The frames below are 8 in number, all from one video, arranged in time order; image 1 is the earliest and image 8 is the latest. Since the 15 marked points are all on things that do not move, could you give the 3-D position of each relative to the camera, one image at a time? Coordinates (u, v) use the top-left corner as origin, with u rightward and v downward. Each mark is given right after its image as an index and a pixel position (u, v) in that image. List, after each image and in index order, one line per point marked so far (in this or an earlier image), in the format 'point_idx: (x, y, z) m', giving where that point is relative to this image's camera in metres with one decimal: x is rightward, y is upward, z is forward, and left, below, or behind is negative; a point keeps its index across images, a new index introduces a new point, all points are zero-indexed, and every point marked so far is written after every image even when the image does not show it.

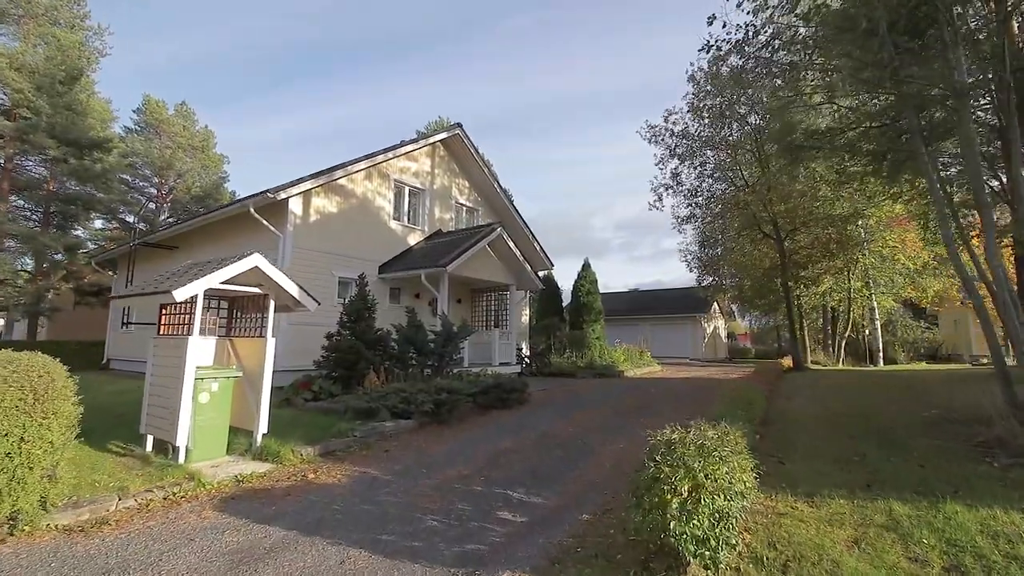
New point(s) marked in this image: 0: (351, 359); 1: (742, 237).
0: (-3.6, -1.6, +10.8) m
1: (+8.5, +1.9, +18.8) m
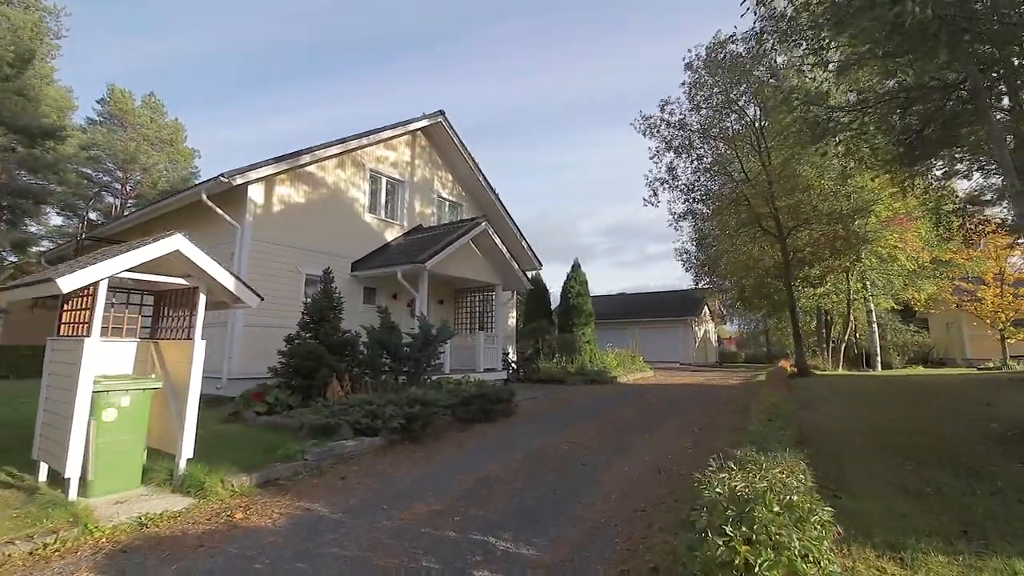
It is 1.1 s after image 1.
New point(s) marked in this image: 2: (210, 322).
0: (-3.9, -1.5, +9.4) m
1: (+8.0, +1.9, +17.8) m
2: (-7.6, -0.9, +12.4) m
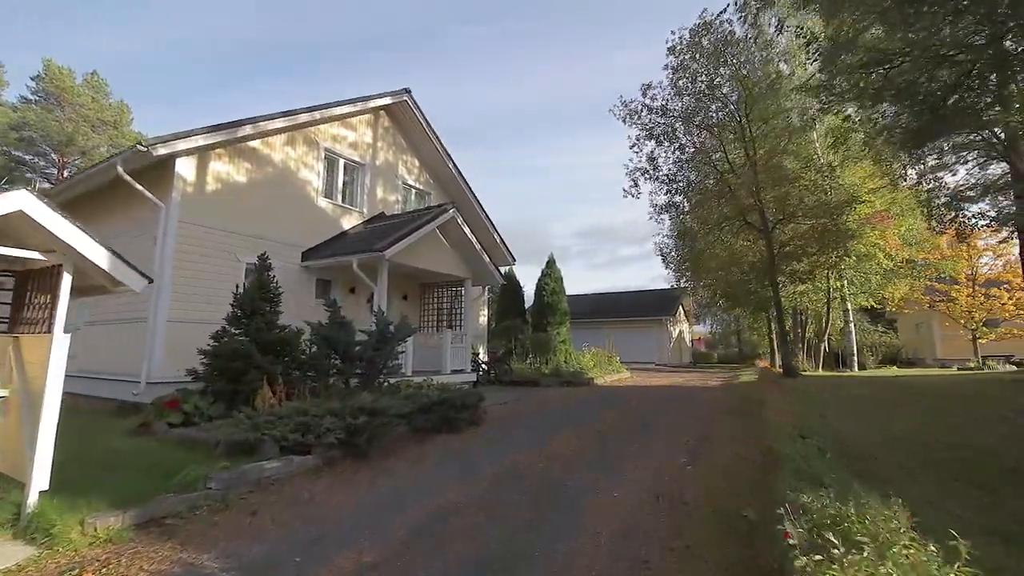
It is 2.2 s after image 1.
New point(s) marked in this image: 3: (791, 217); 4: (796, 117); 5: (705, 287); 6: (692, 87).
0: (-4.4, -1.3, +7.9) m
1: (+7.1, +2.0, +16.9) m
2: (-8.2, -0.6, +10.7) m
3: (+9.0, +2.3, +15.8) m
4: (+8.7, +5.4, +15.8) m
5: (+7.4, +0.1, +19.6) m
6: (+6.0, +6.7, +16.6) m
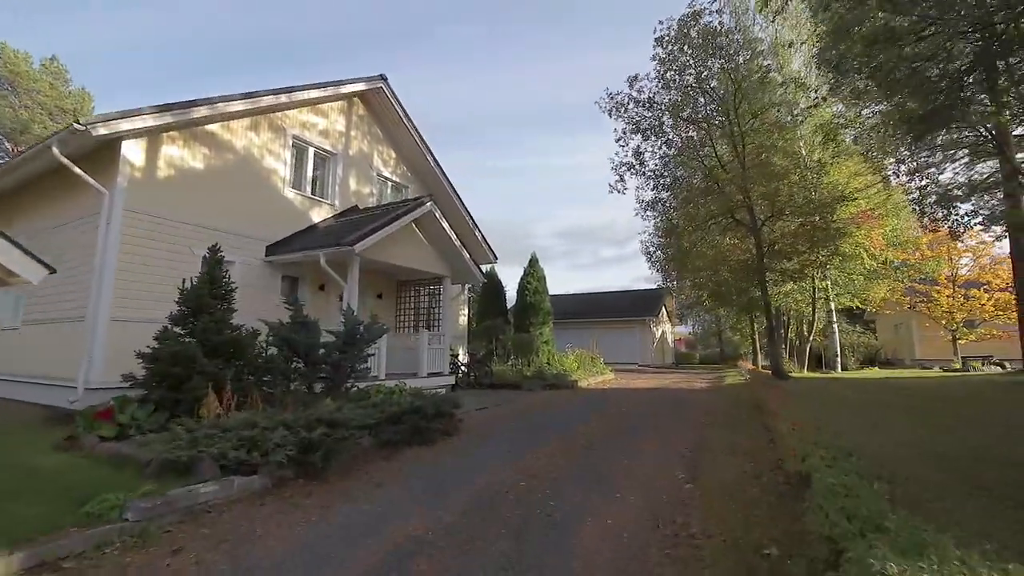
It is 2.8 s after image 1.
0: (-4.7, -1.2, +7.0) m
1: (+6.5, +2.0, +16.4) m
2: (-8.6, -0.6, +9.7) m
3: (+8.4, +2.3, +15.3) m
4: (+8.1, +5.4, +15.3) m
5: (+6.7, +0.1, +19.1) m
6: (+5.4, +6.7, +16.1) m
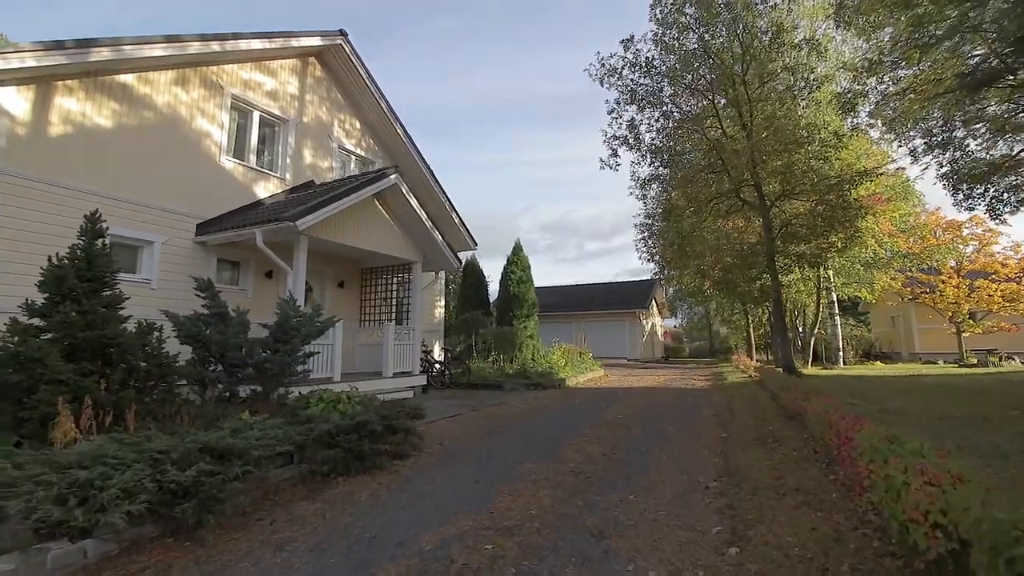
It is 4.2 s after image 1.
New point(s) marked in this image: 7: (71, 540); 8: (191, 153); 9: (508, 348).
0: (-5.0, -1.0, +5.1) m
1: (+5.9, +2.4, +14.8) m
2: (-9.0, -0.3, +7.7) m
3: (+7.9, +2.6, +13.8) m
4: (+7.6, +5.7, +13.7) m
5: (+6.1, +0.5, +17.5) m
6: (+4.9, +7.1, +14.4) m
7: (-3.2, -1.8, +3.6) m
8: (-6.5, +2.7, +10.0) m
9: (-0.1, -1.9, +16.1) m
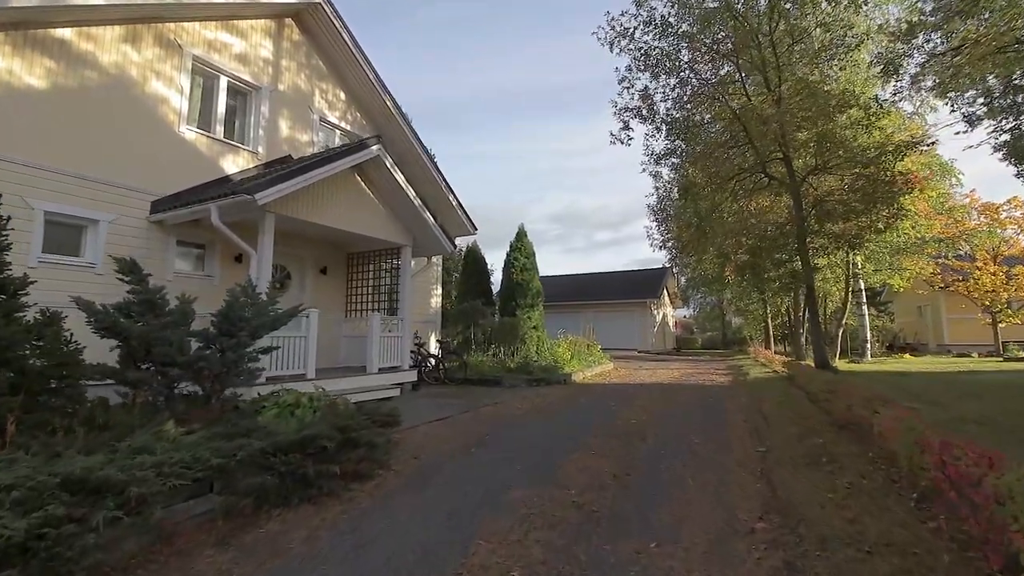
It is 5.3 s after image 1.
0: (-5.2, -0.8, +4.0) m
1: (+5.9, +2.8, +13.4) m
2: (-9.1, -0.1, +6.7) m
3: (+7.9, +3.0, +12.3) m
4: (+7.6, +6.1, +12.2) m
5: (+6.1, +0.9, +16.1) m
6: (+4.9, +7.5, +12.9) m
7: (-3.3, -1.7, +2.5) m
8: (-6.5, +3.0, +8.8) m
9: (-0.1, -1.5, +14.8) m
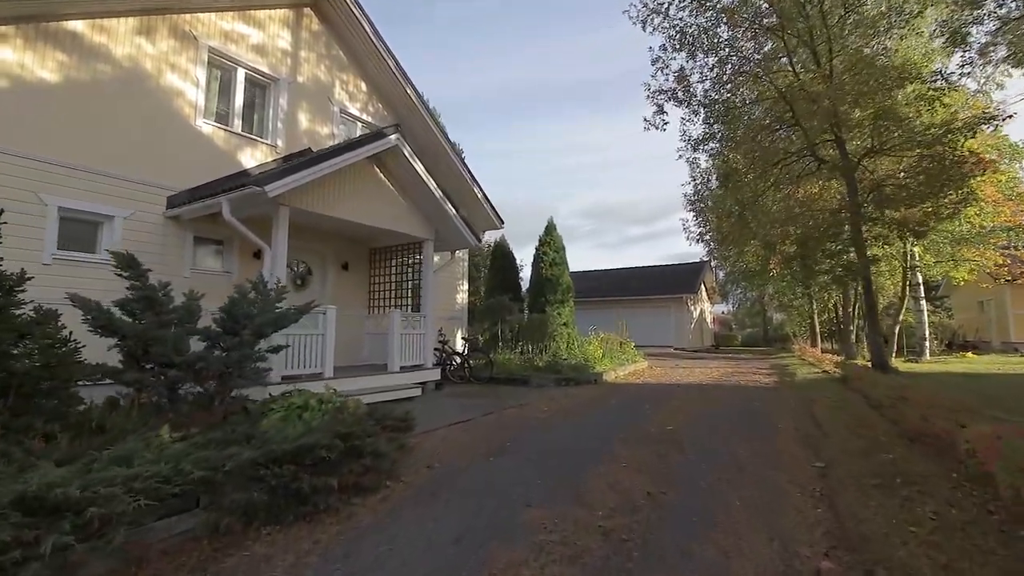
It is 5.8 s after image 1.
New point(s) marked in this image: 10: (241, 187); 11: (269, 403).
0: (-5.1, -0.8, +3.8) m
1: (+6.6, +2.9, +12.4) m
2: (-8.9, -0.1, +6.7) m
3: (+8.5, +3.2, +11.2) m
4: (+8.2, +6.2, +11.1) m
5: (+7.0, +1.1, +15.2) m
6: (+5.5, +7.6, +12.0) m
7: (-3.3, -1.6, +2.1) m
8: (-6.1, +3.1, +8.7) m
9: (+0.7, -1.4, +14.3) m
10: (-4.0, +1.5, +7.5) m
11: (-3.0, -1.4, +6.0) m
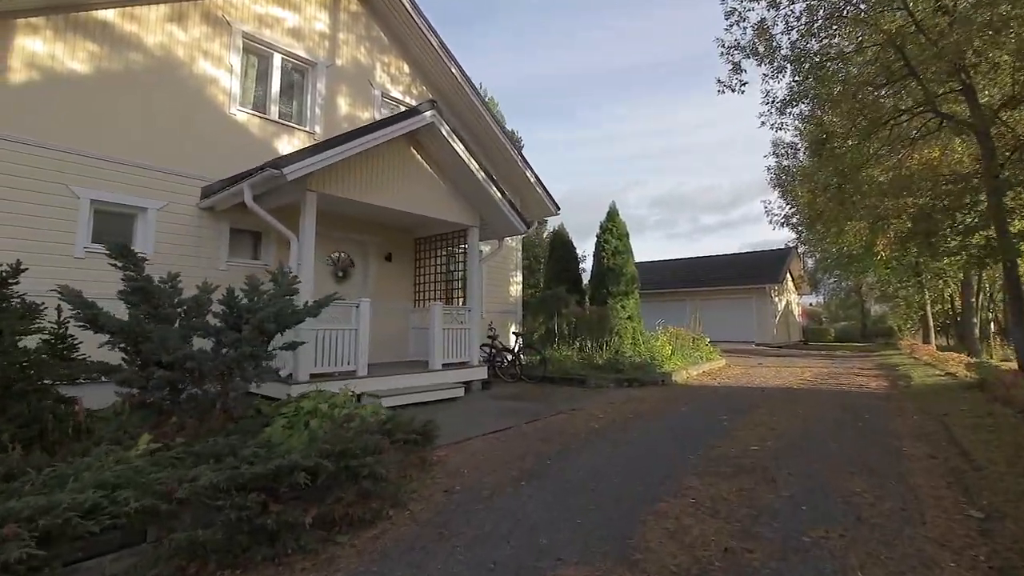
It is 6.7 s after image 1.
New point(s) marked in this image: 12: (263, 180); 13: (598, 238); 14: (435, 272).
0: (-4.9, -0.7, +3.4) m
1: (+7.7, +3.2, +10.3) m
2: (-8.3, 0.0, +6.9) m
3: (+9.4, +3.5, +8.9) m
4: (+9.1, +6.5, +8.8) m
5: (+8.5, +1.4, +13.0) m
6: (+6.5, +7.9, +10.0) m
7: (-3.4, -1.6, +1.6) m
8: (-5.4, +3.1, +8.4) m
9: (+2.2, -1.2, +13.1) m
10: (-3.4, +1.6, +7.0) m
11: (-2.5, -1.2, +5.4) m
12: (-3.5, +1.5, +7.2) m
13: (+2.5, +1.5, +15.2) m
14: (-1.8, +0.3, +11.1) m
